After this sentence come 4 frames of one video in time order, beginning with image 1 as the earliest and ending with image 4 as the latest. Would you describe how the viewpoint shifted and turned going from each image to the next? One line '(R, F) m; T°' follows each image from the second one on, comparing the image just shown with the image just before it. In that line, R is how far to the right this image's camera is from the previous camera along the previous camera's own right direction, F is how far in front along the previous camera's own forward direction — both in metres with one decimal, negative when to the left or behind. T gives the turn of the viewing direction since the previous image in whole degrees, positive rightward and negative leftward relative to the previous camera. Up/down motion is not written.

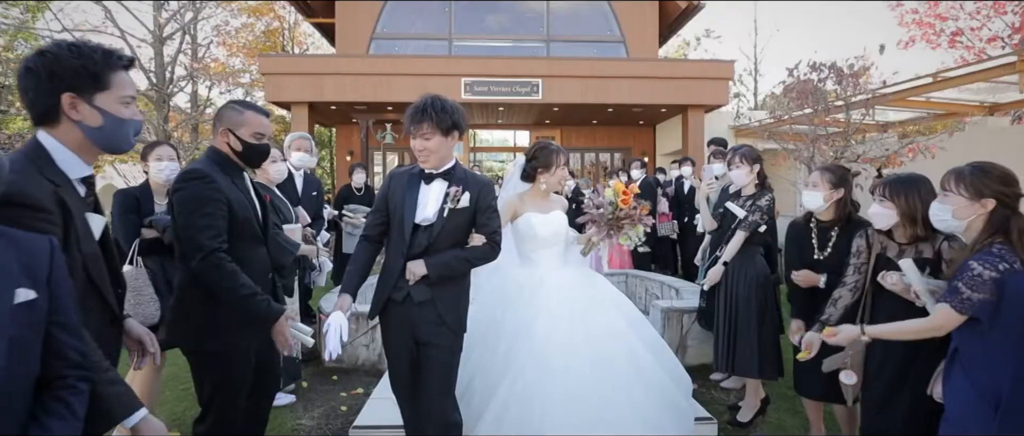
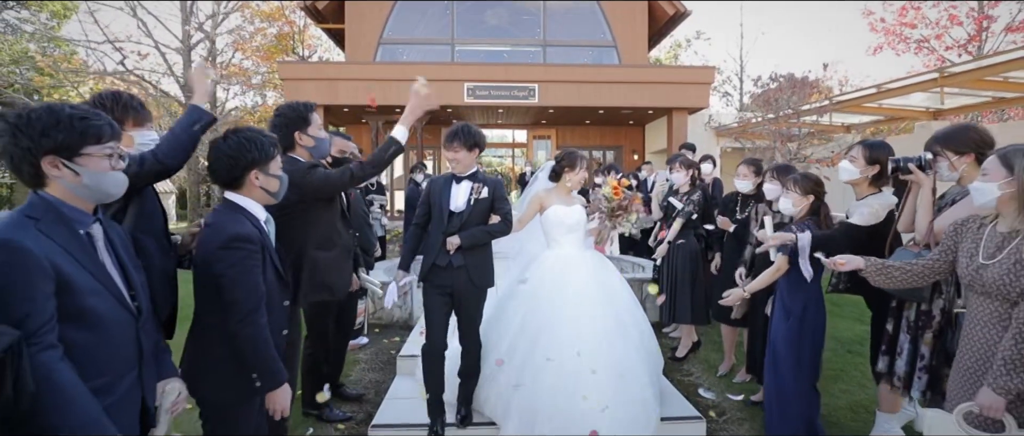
(0.0, -1.3) m; 0°
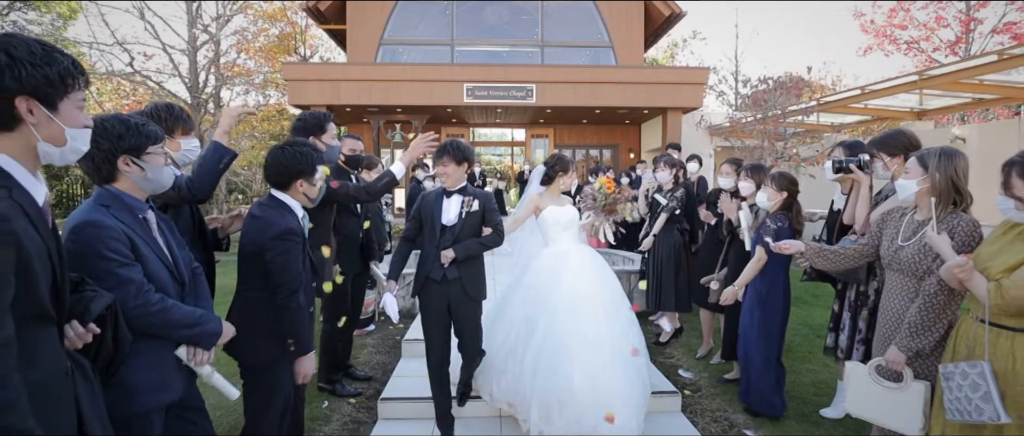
(0.0, -0.4) m; 0°
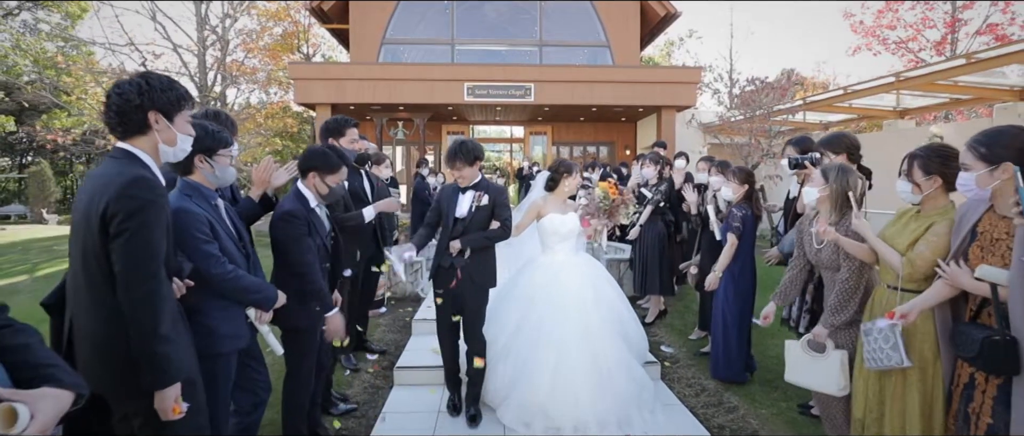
(0.0, -0.5) m; 0°
